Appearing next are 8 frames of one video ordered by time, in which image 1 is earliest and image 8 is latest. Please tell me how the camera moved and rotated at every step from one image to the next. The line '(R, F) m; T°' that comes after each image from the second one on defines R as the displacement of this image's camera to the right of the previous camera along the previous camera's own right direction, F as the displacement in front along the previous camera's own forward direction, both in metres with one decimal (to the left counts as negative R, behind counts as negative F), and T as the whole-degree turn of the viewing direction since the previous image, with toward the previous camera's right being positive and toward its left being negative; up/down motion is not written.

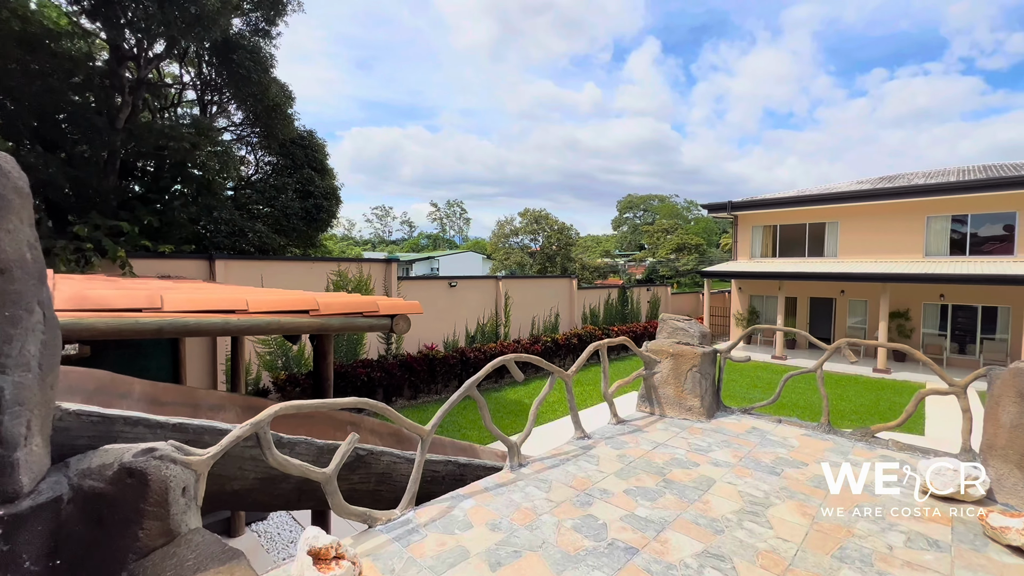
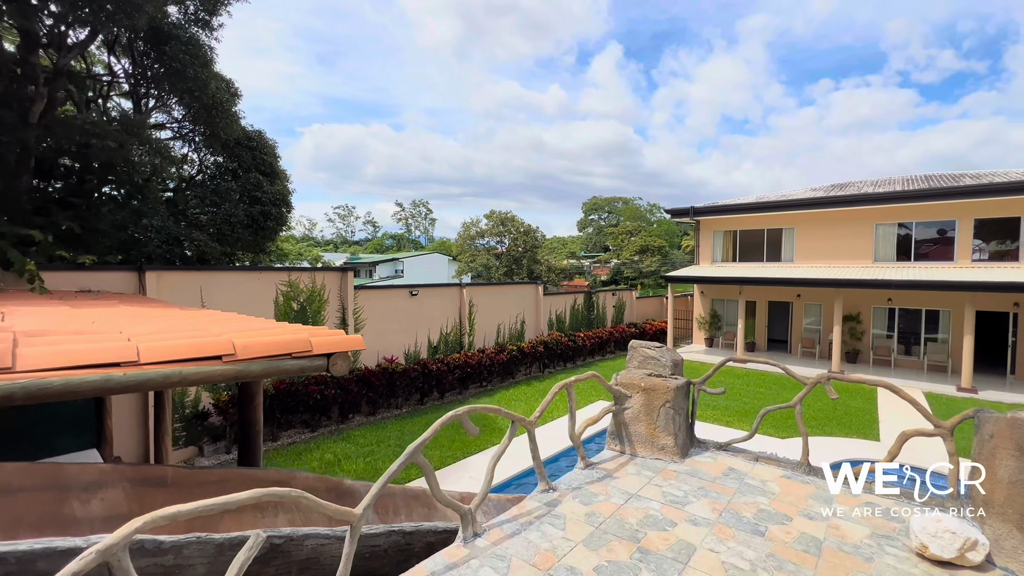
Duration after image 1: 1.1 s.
(+0.1, +0.3) m; +4°
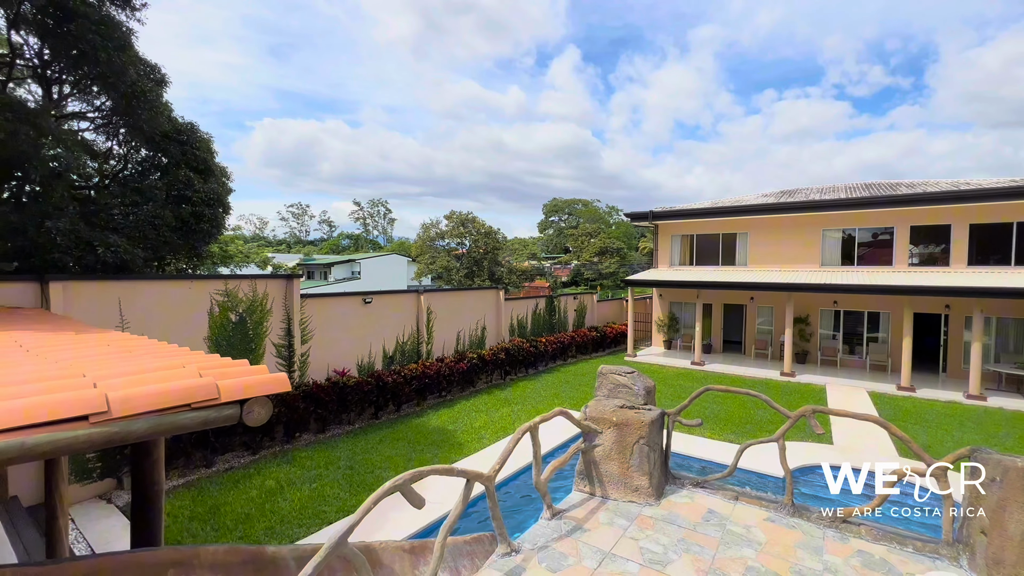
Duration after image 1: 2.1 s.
(0.0, +0.3) m; +5°
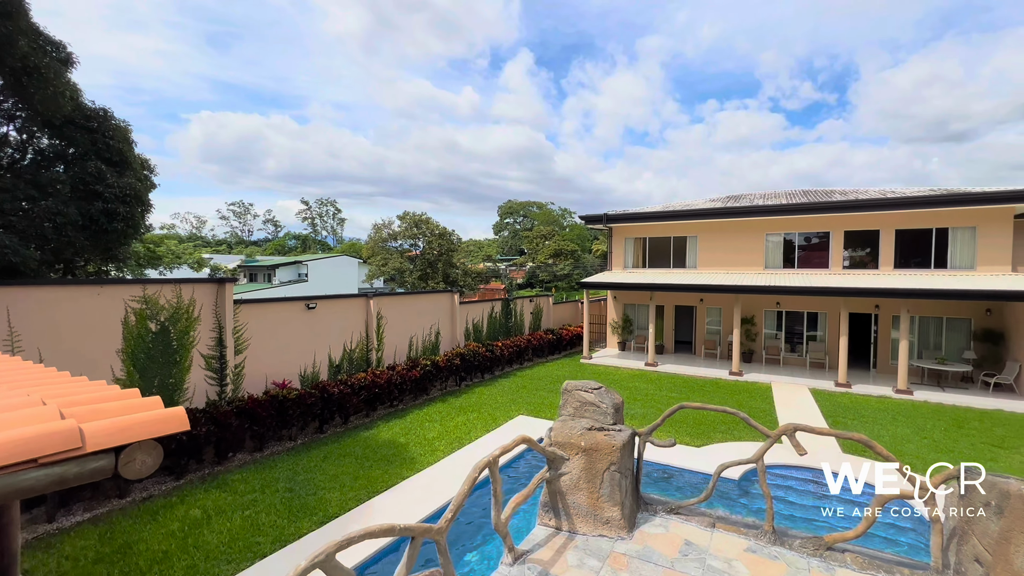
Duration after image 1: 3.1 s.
(0.0, +0.3) m; +6°
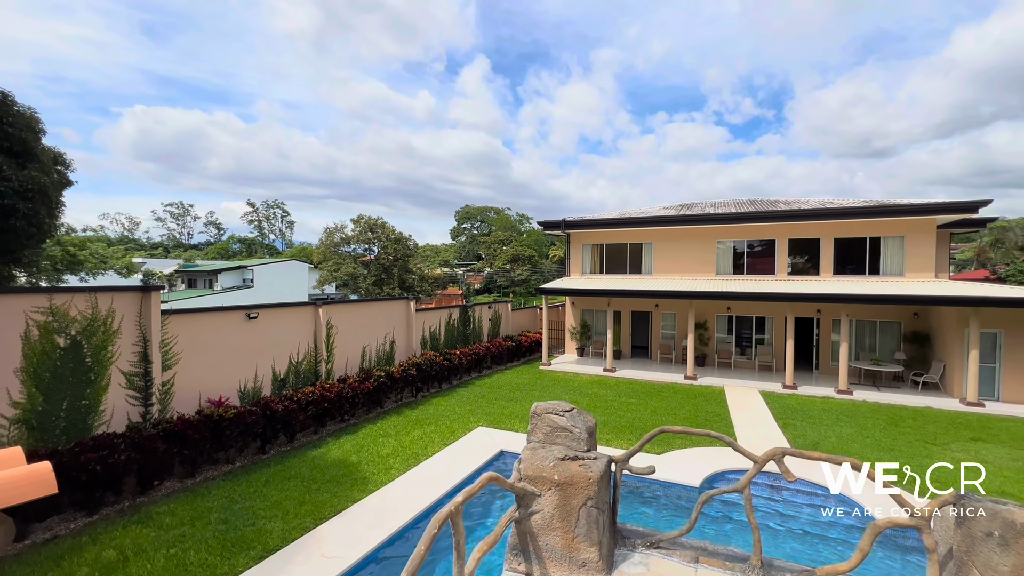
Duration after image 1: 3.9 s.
(0.0, +0.3) m; +5°
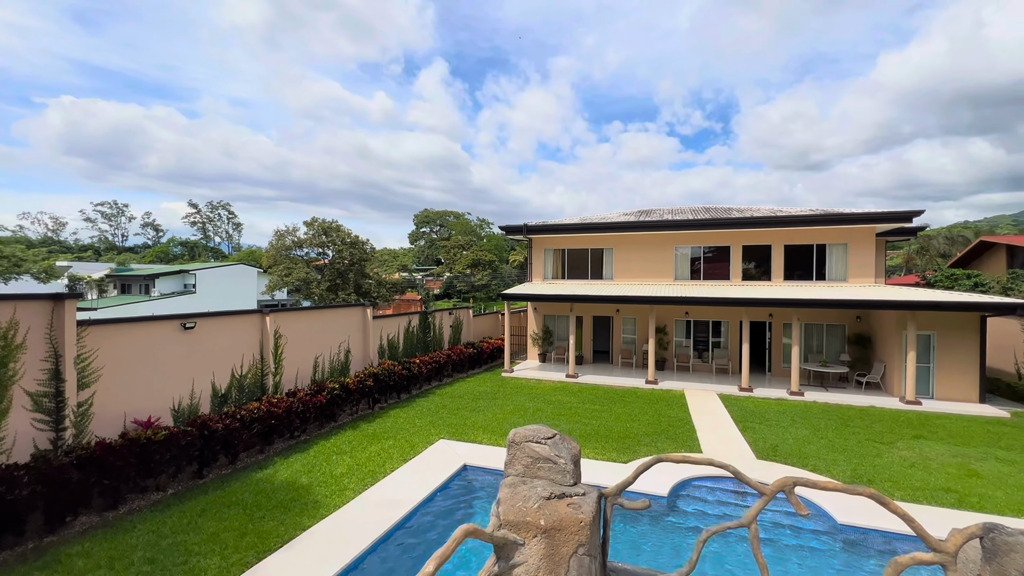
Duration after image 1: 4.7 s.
(-0.1, +0.3) m; +5°
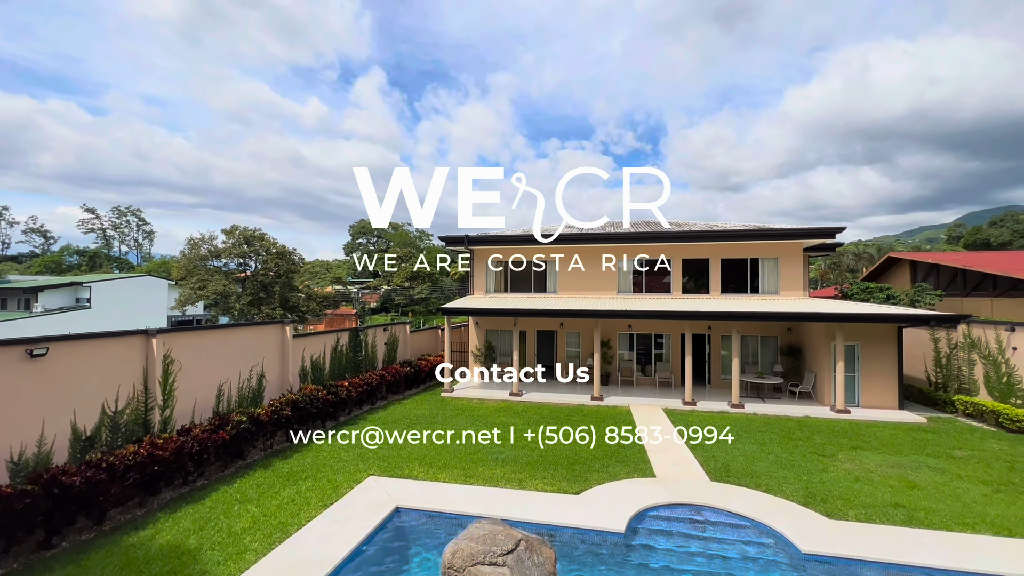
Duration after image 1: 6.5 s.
(0.0, +0.8) m; +8°
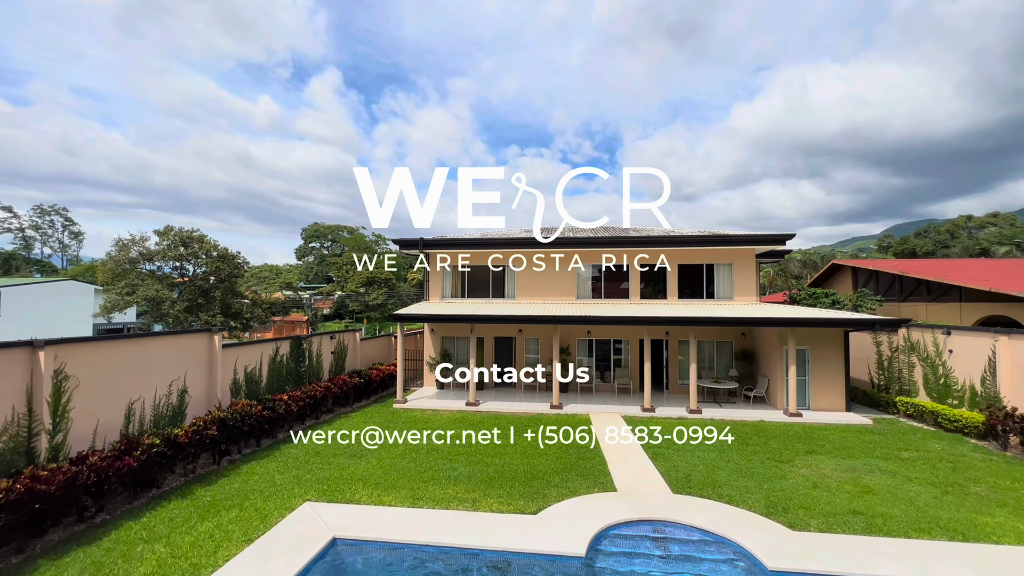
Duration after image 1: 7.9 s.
(+0.1, +0.5) m; +5°
